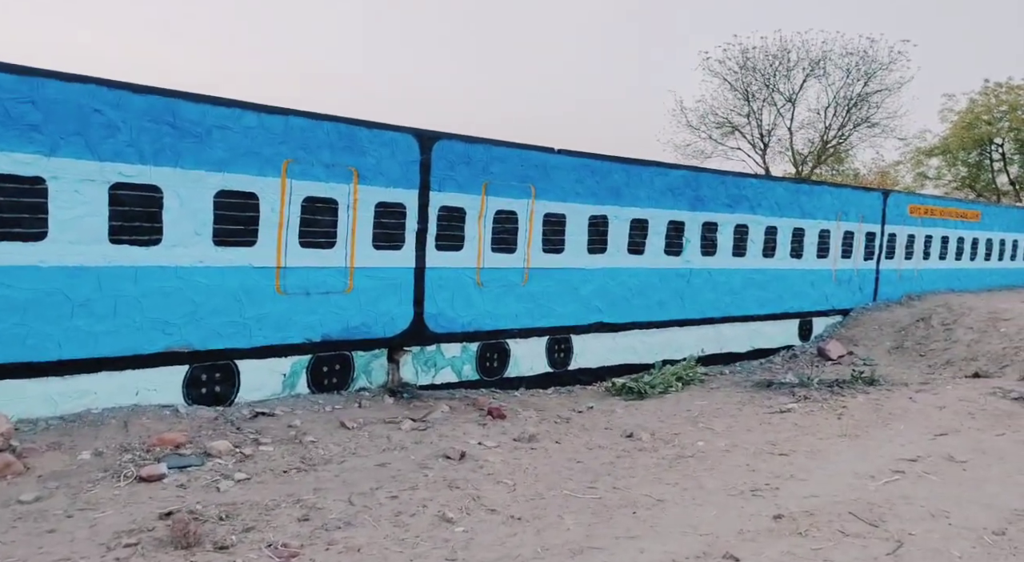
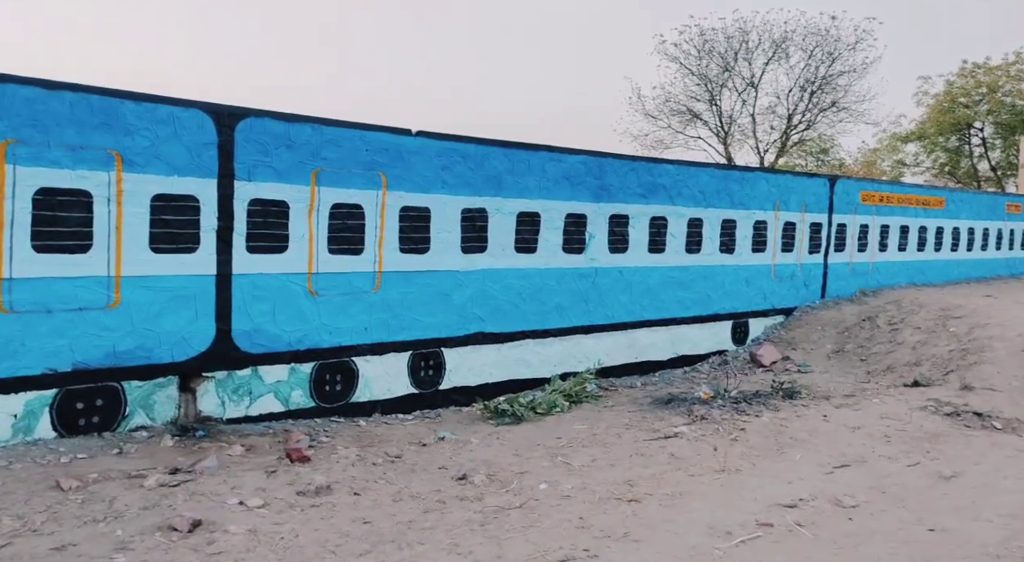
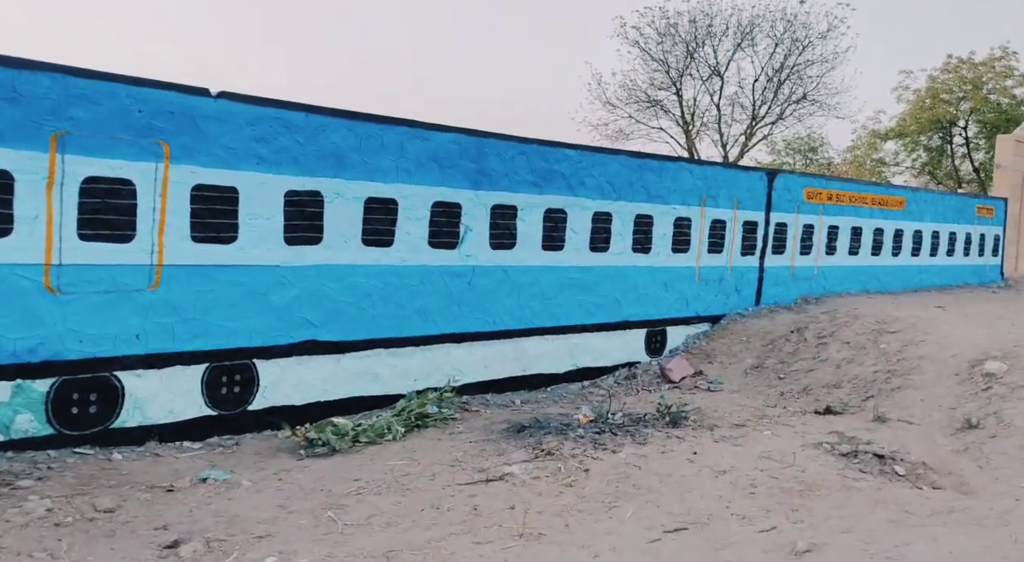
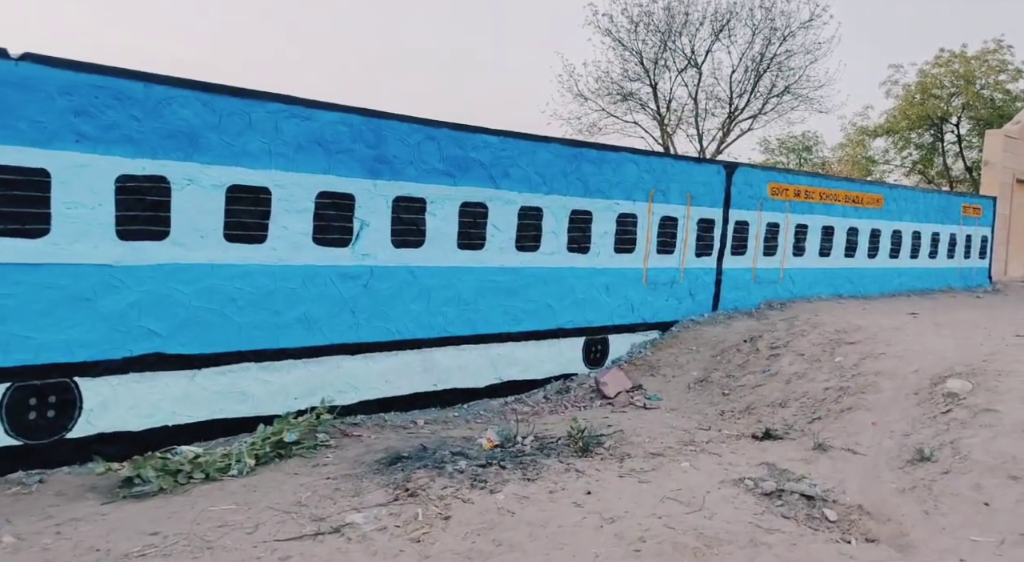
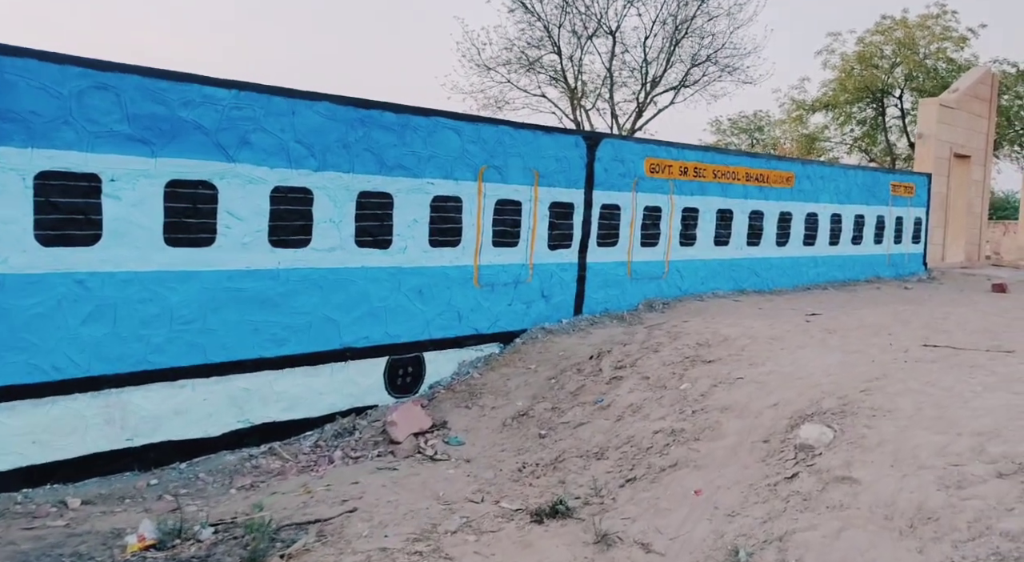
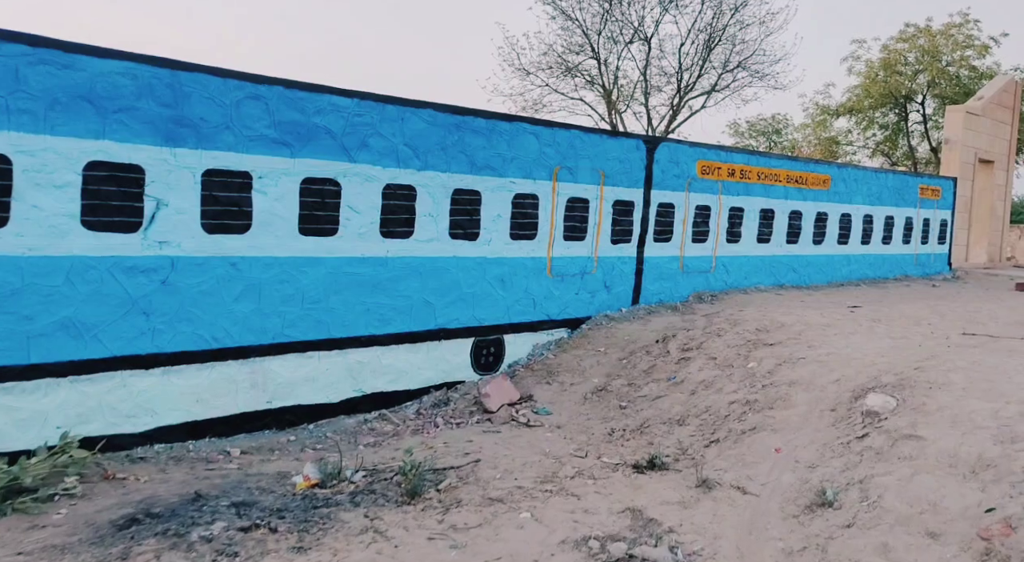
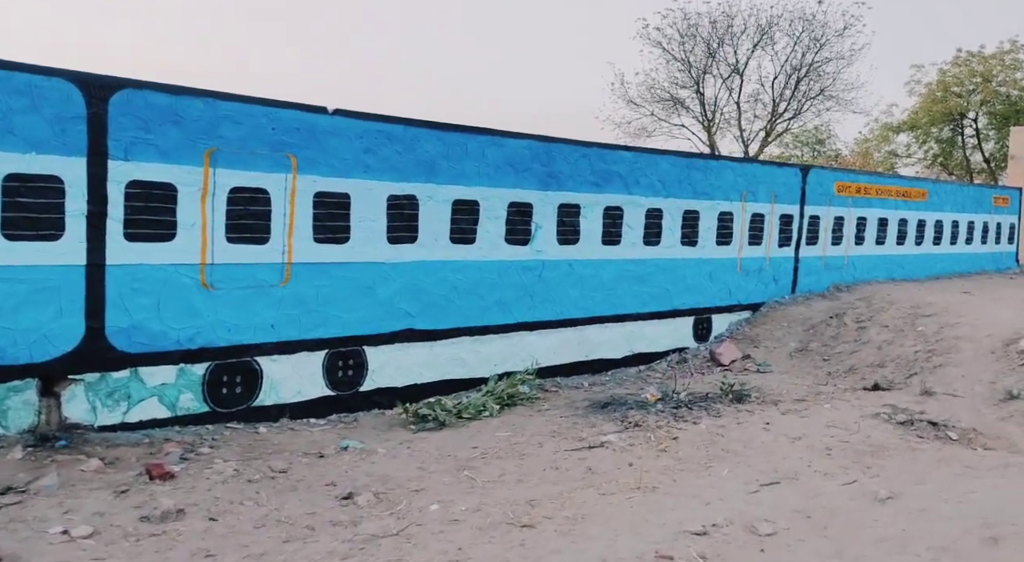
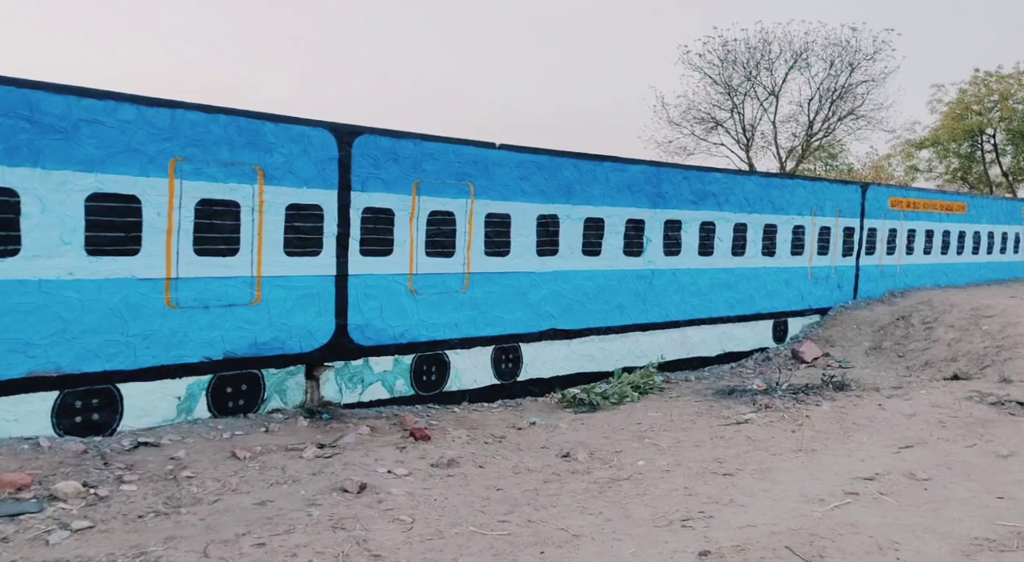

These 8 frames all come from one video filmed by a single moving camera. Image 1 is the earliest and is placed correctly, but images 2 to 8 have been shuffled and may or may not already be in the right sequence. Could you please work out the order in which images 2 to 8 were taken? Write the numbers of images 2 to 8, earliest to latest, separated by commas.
8, 2, 7, 3, 4, 6, 5
